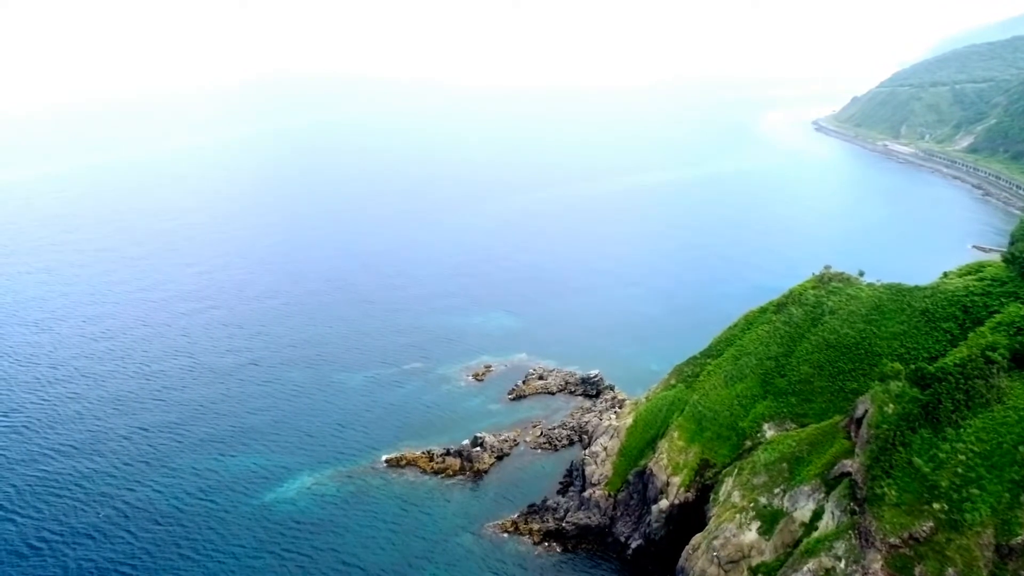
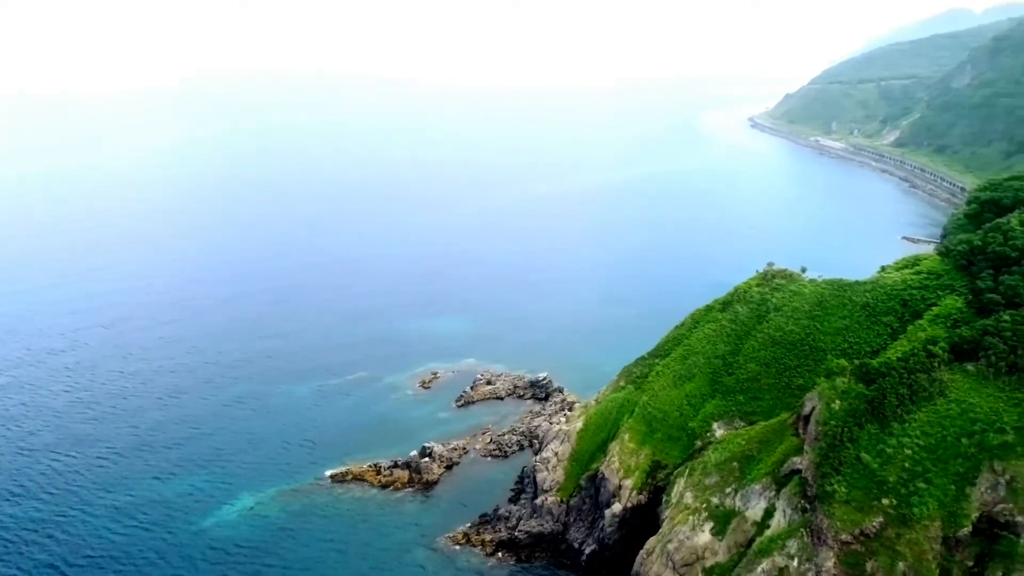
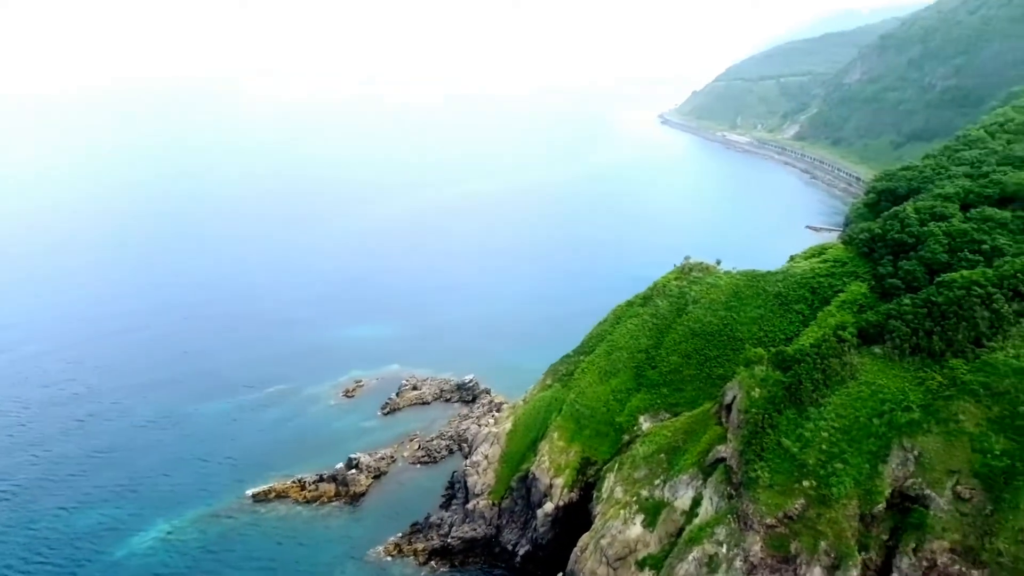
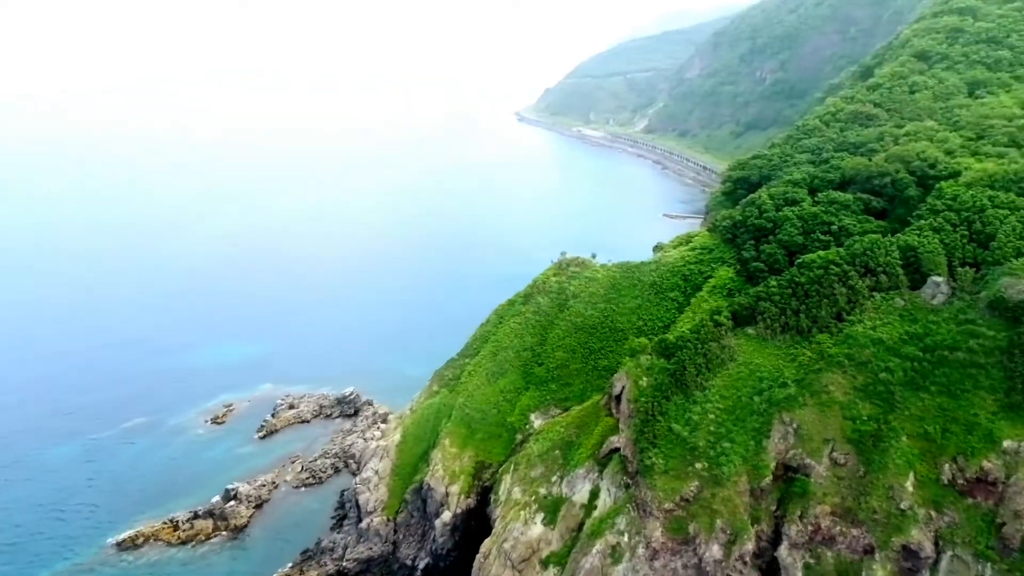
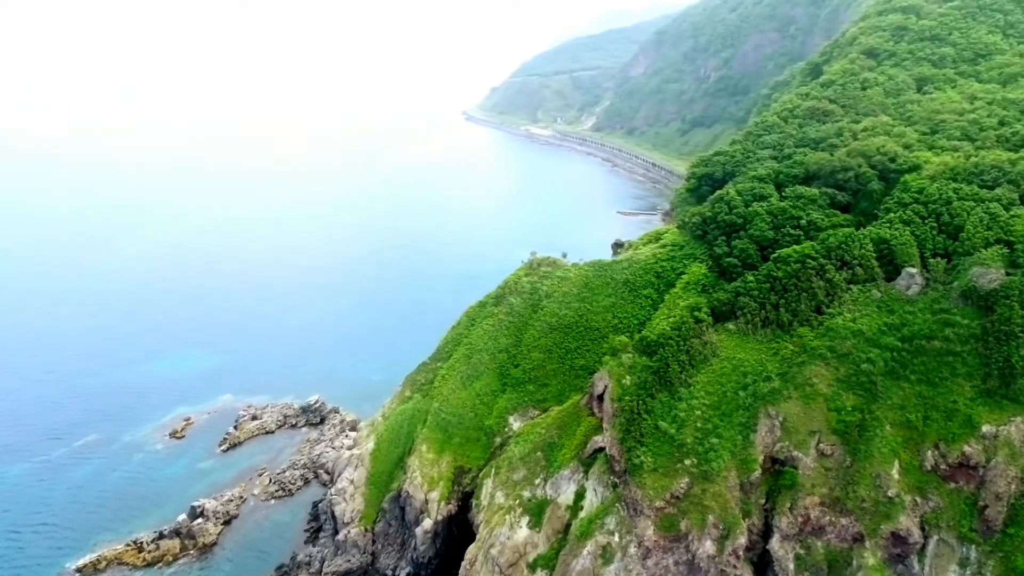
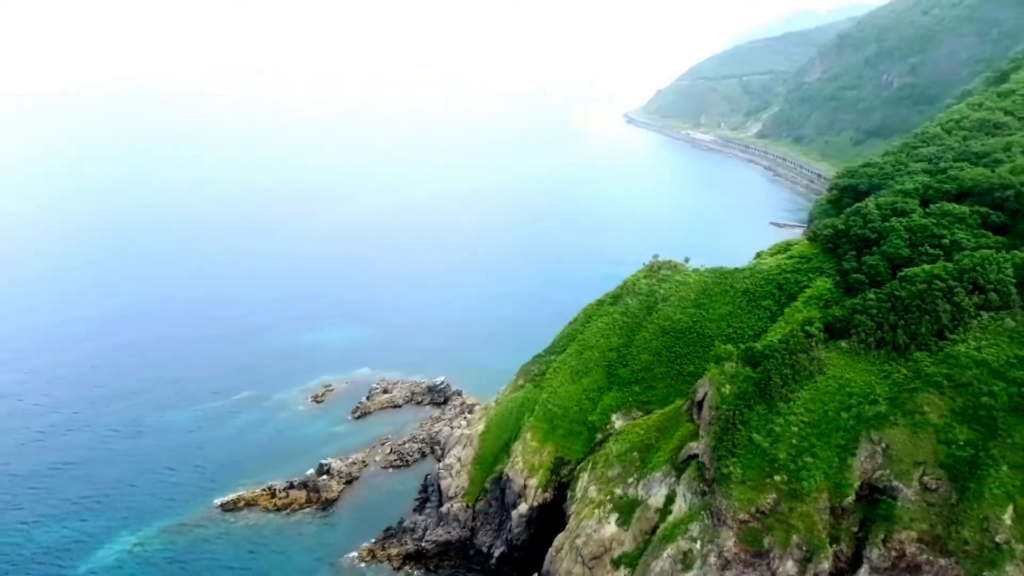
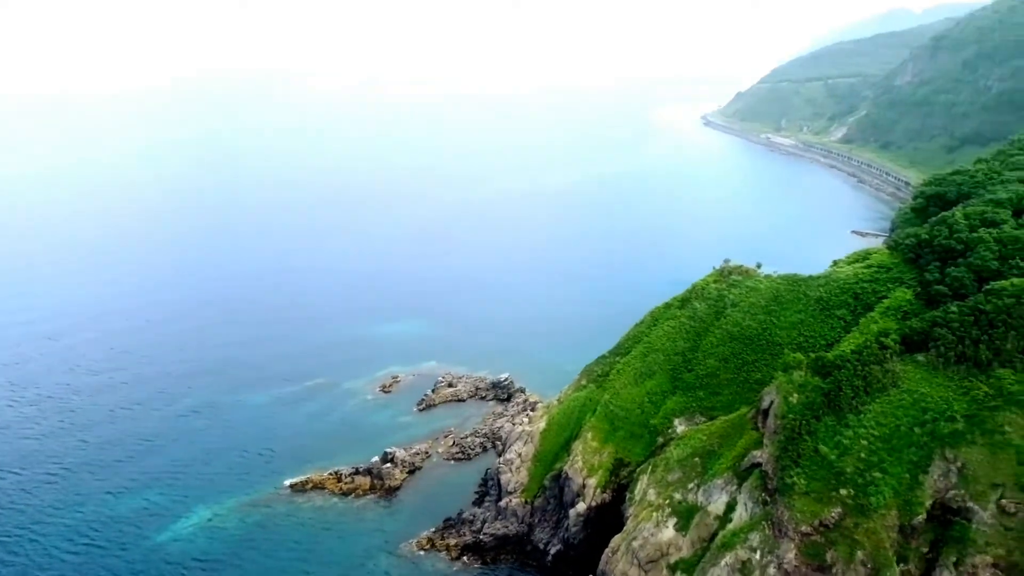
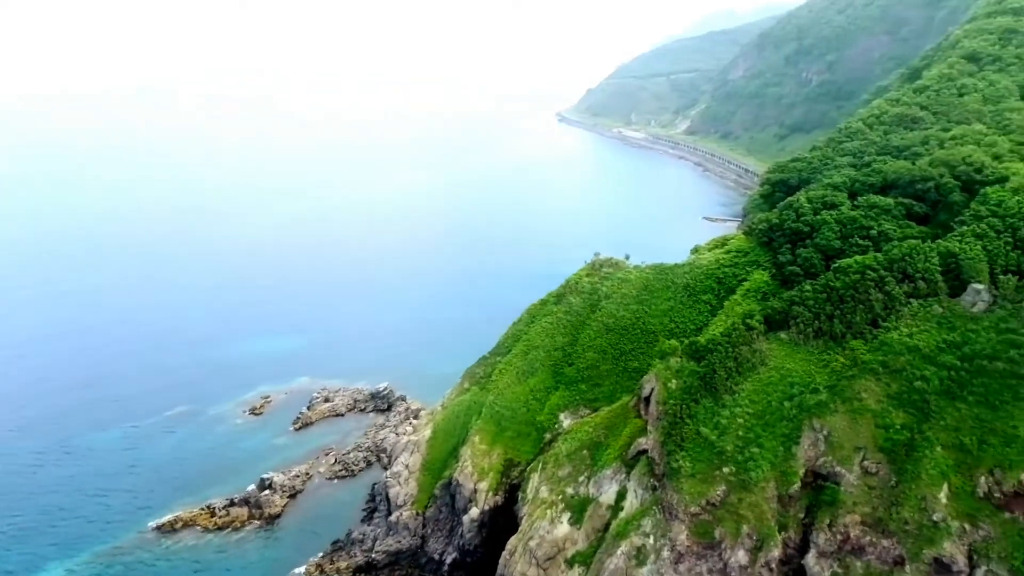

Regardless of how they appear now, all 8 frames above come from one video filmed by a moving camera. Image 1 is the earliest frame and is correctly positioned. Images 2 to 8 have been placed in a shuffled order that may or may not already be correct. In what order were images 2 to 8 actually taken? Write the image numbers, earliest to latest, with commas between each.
2, 7, 3, 6, 8, 4, 5
